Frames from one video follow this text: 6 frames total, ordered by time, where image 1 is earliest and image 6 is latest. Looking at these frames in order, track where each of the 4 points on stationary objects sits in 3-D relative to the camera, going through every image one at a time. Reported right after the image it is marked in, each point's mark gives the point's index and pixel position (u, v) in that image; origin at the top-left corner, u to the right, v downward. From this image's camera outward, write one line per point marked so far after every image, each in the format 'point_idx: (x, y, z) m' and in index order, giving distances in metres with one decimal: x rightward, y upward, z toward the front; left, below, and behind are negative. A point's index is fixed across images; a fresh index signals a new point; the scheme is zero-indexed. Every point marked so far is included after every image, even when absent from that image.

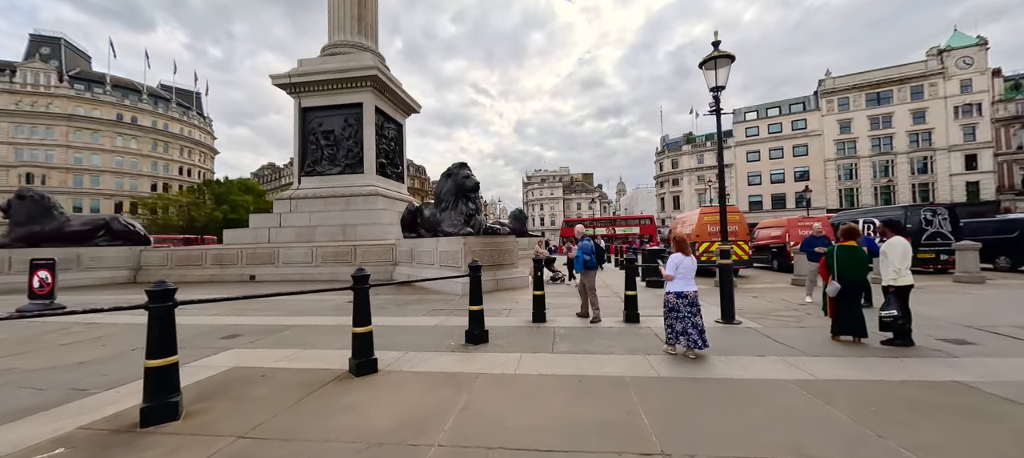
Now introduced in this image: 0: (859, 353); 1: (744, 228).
0: (+4.7, -1.7, +5.0) m
1: (+8.5, +0.1, +13.5) m
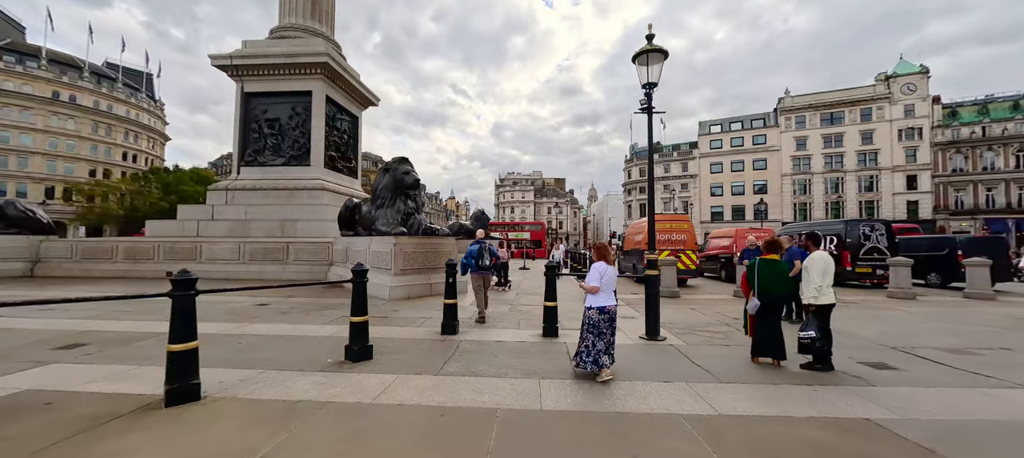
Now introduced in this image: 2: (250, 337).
0: (+3.2, -1.8, +4.5) m
1: (+6.4, -0.3, +13.2) m
2: (-4.6, -1.9, +6.5) m
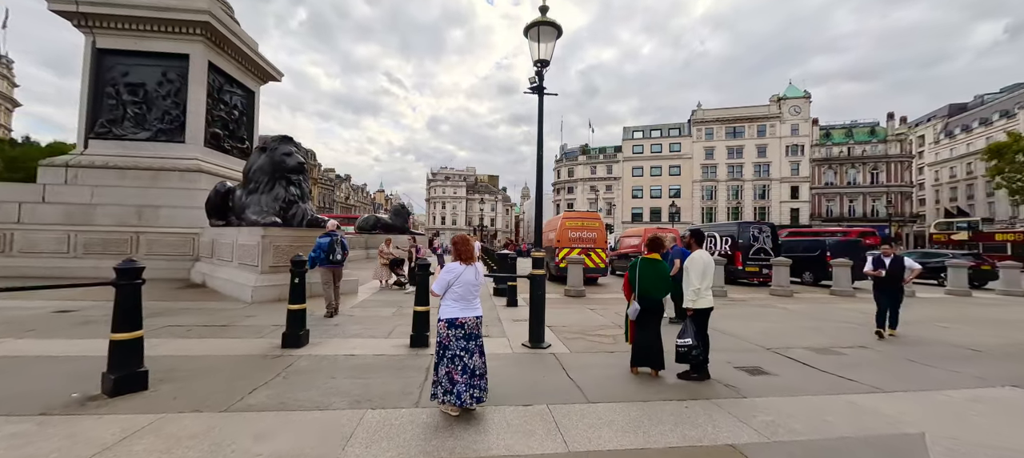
0: (+1.4, -1.8, +3.9) m
1: (+3.2, -0.2, +13.1) m
2: (-6.6, -1.7, +4.6) m
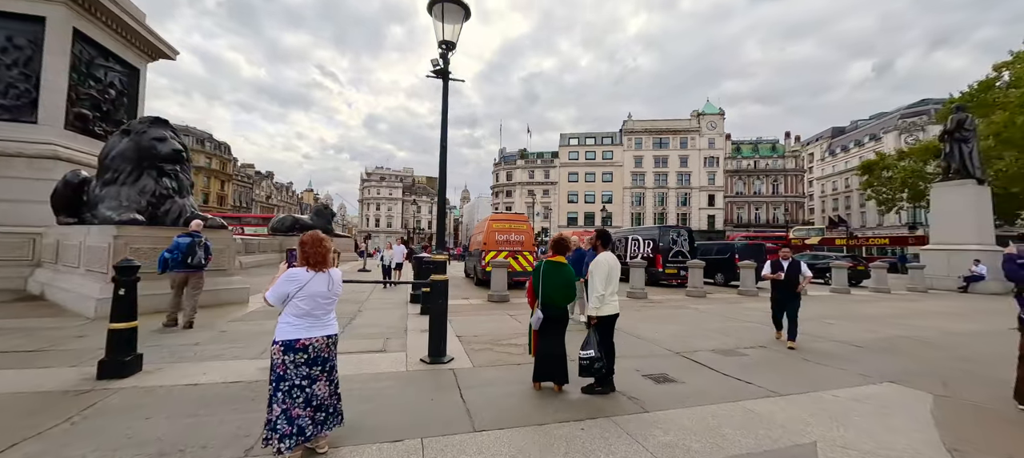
0: (+0.3, -1.8, +3.5) m
1: (+0.6, -0.3, +12.8) m
2: (-7.7, -1.6, +2.9) m
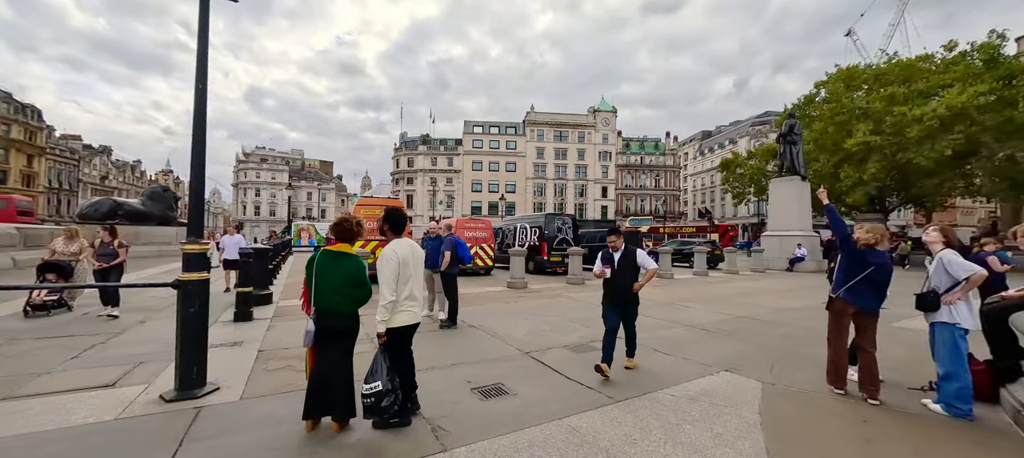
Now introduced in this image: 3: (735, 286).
0: (-1.4, -1.6, +2.3) m
1: (-3.3, +0.1, +11.4) m
2: (-9.1, -1.4, -0.1) m
3: (+6.9, -1.8, +11.3) m
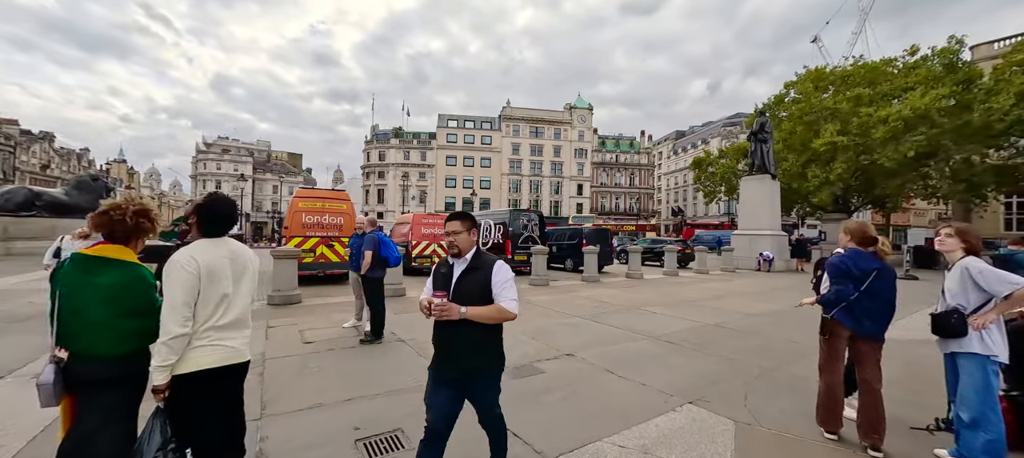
0: (-2.1, -1.5, +1.3) m
1: (-4.5, +0.3, +10.3) m
2: (-9.5, -1.4, -1.6) m
3: (+5.7, -1.7, +10.8) m
